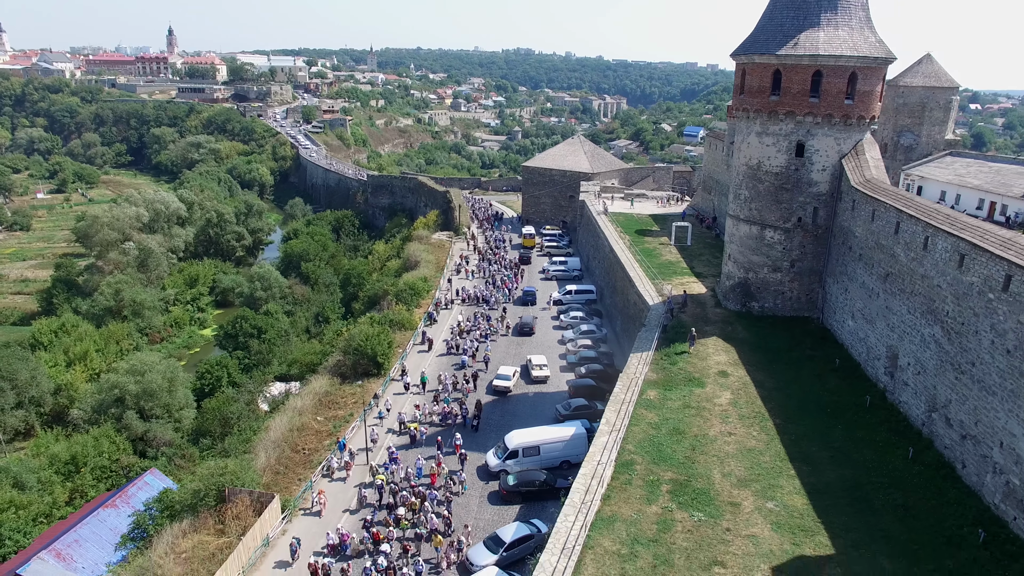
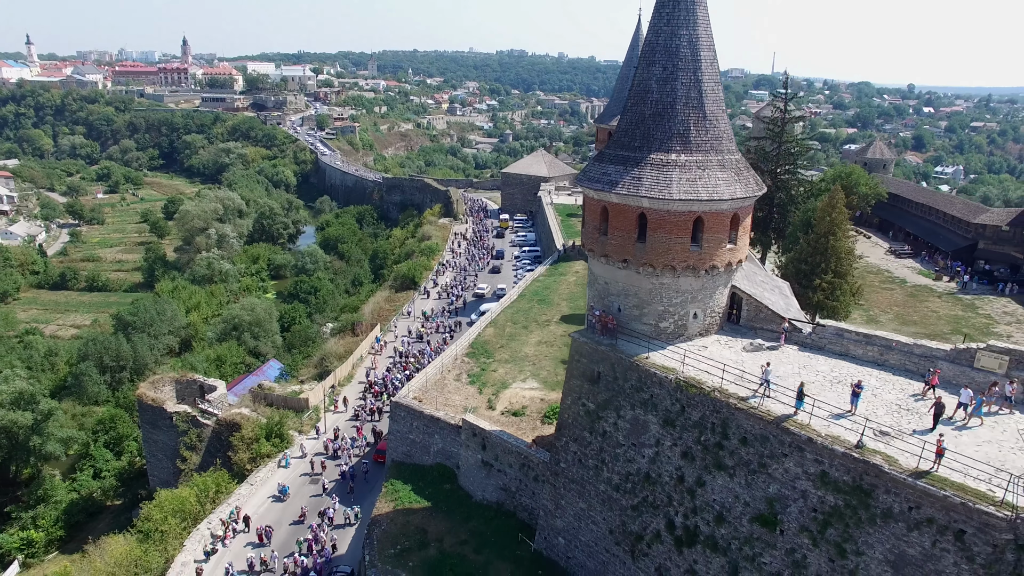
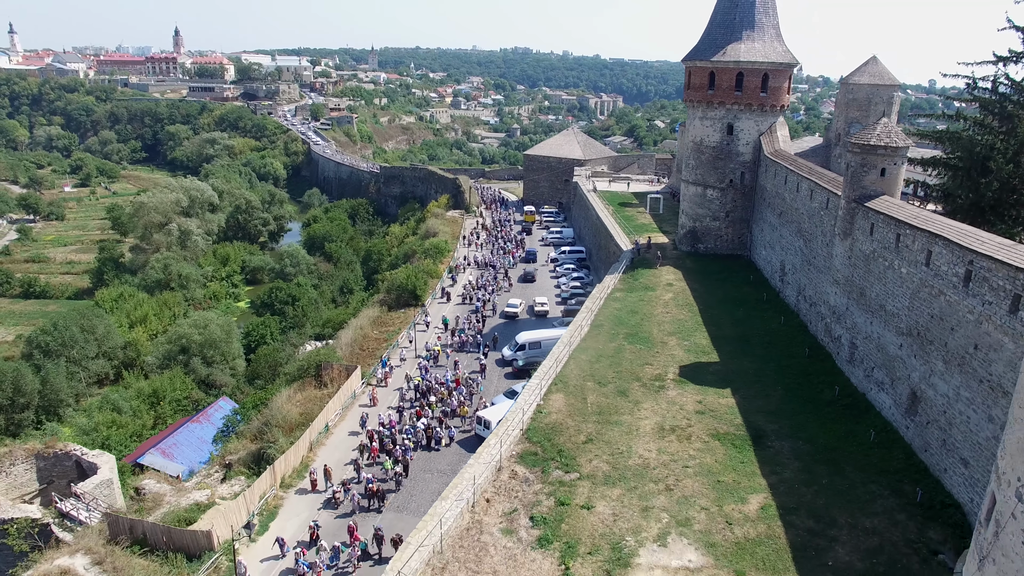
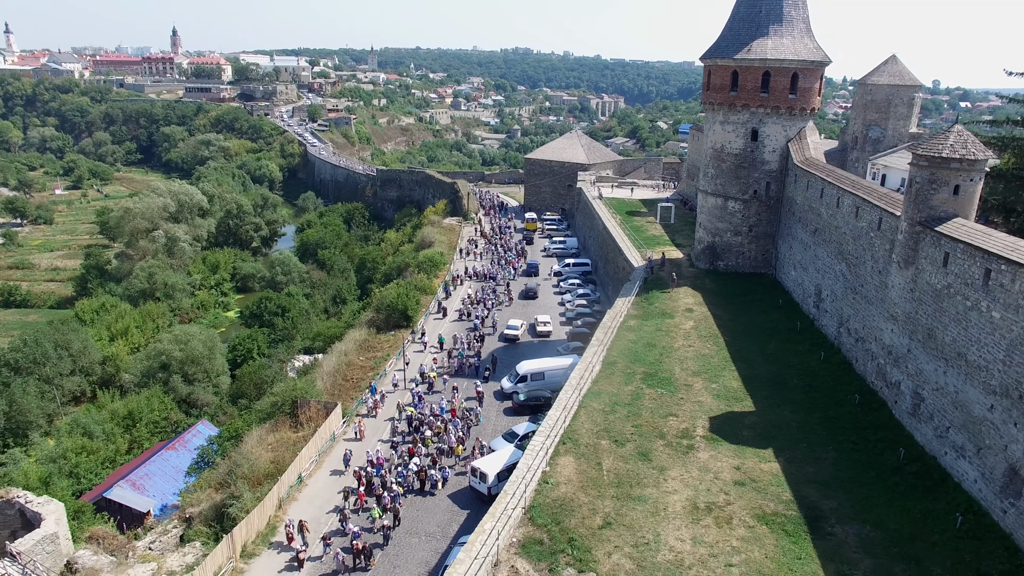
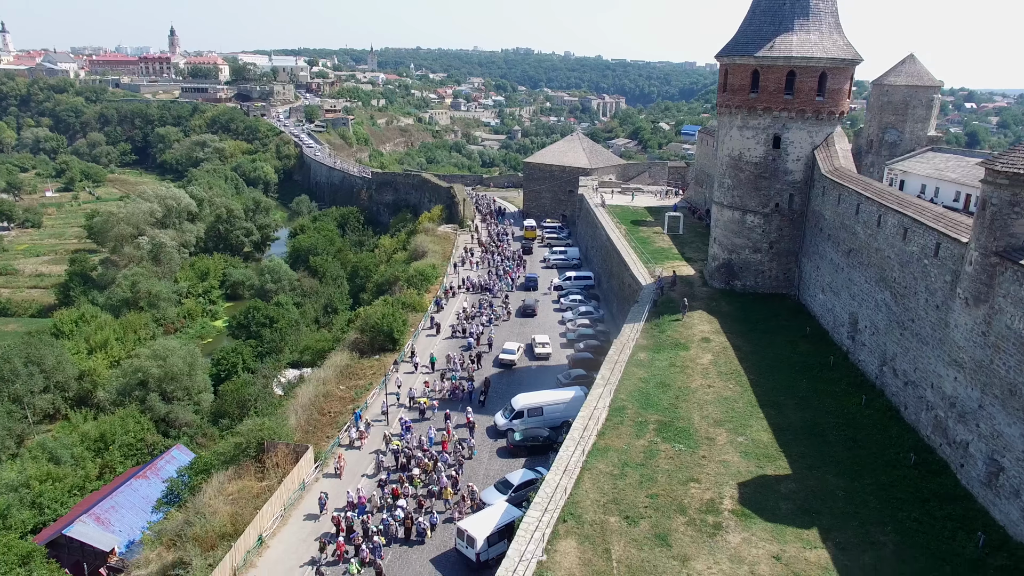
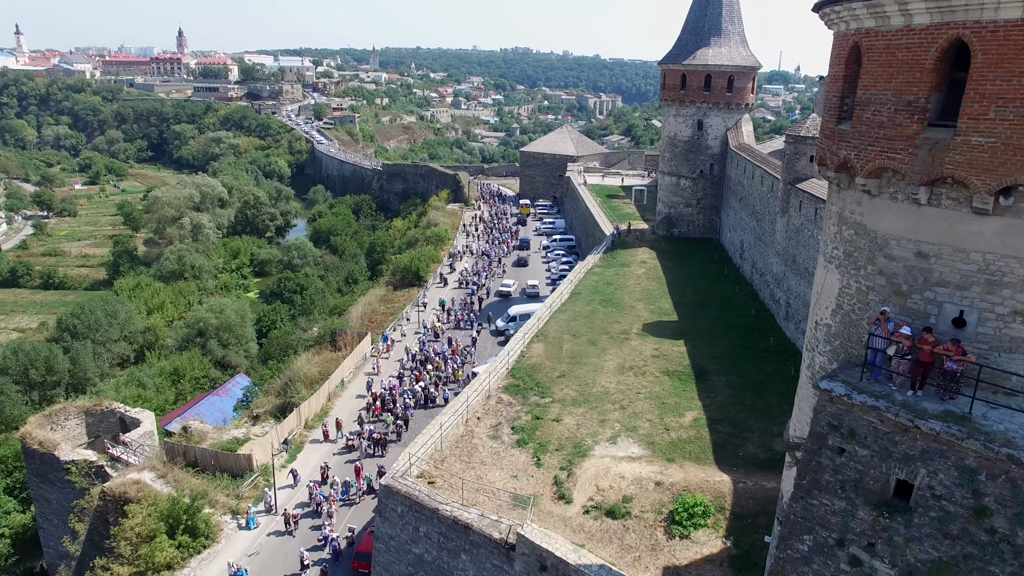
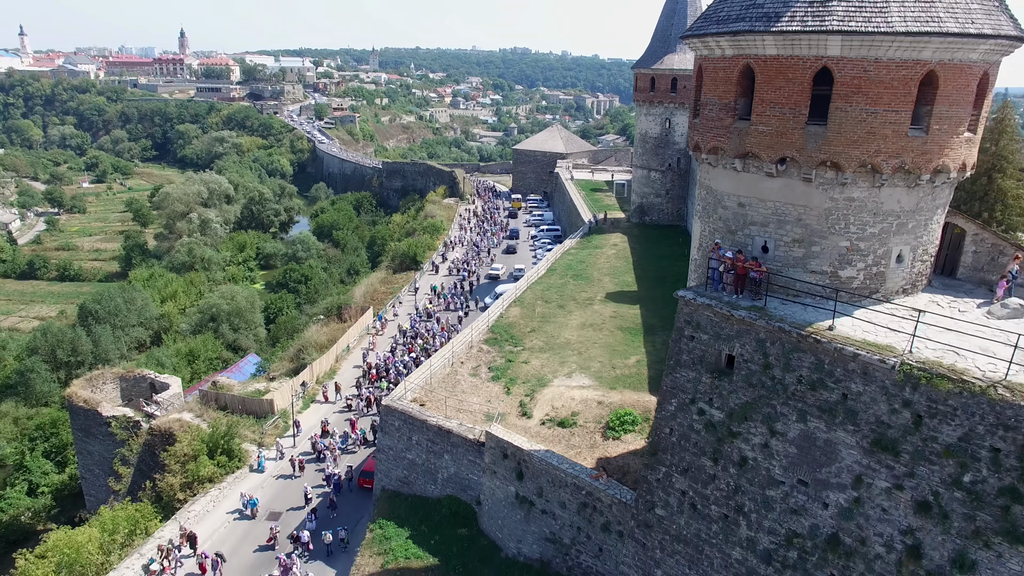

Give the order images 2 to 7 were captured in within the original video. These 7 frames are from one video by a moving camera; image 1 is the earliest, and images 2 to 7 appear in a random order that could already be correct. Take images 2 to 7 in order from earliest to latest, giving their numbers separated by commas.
5, 4, 3, 6, 7, 2
